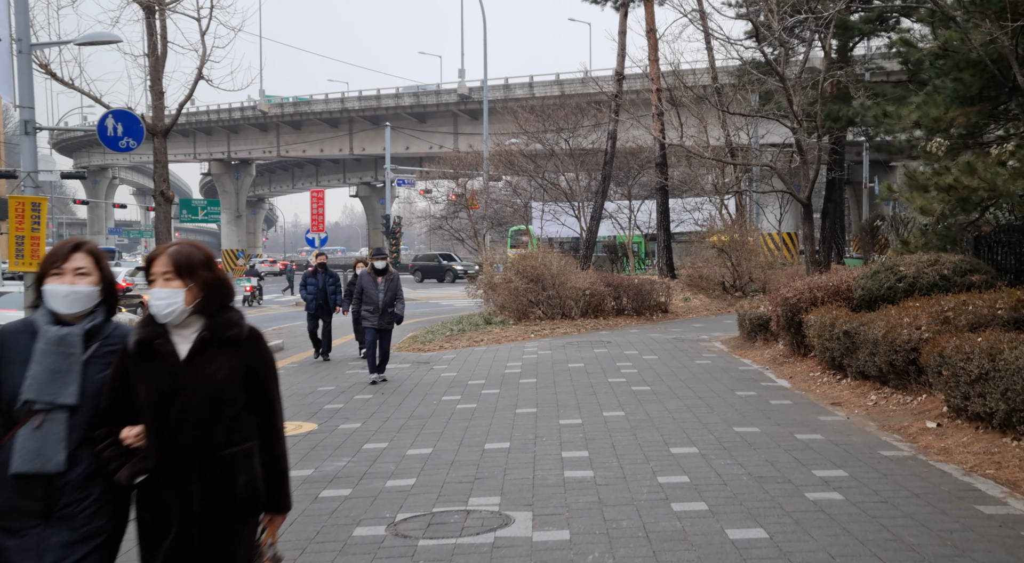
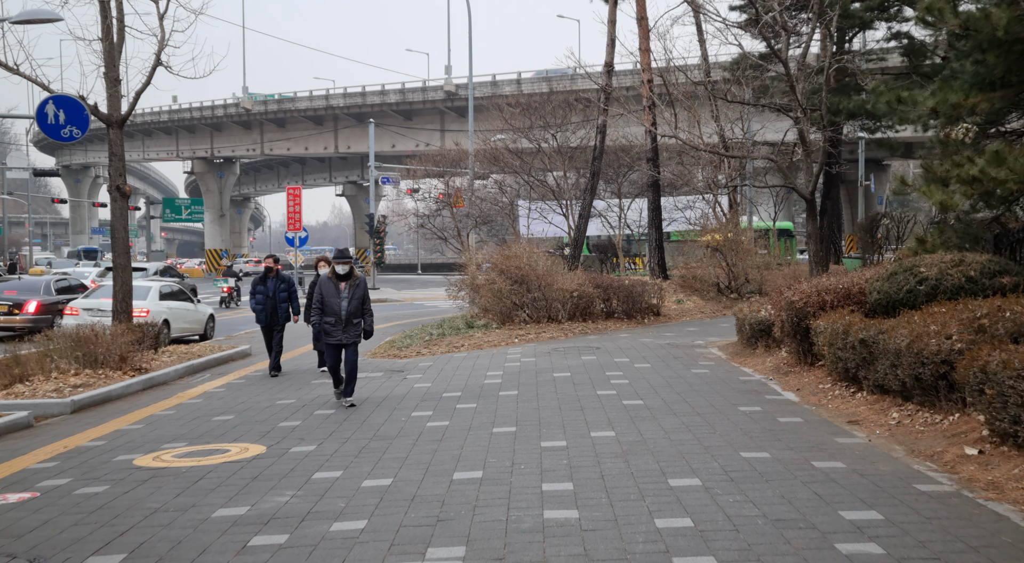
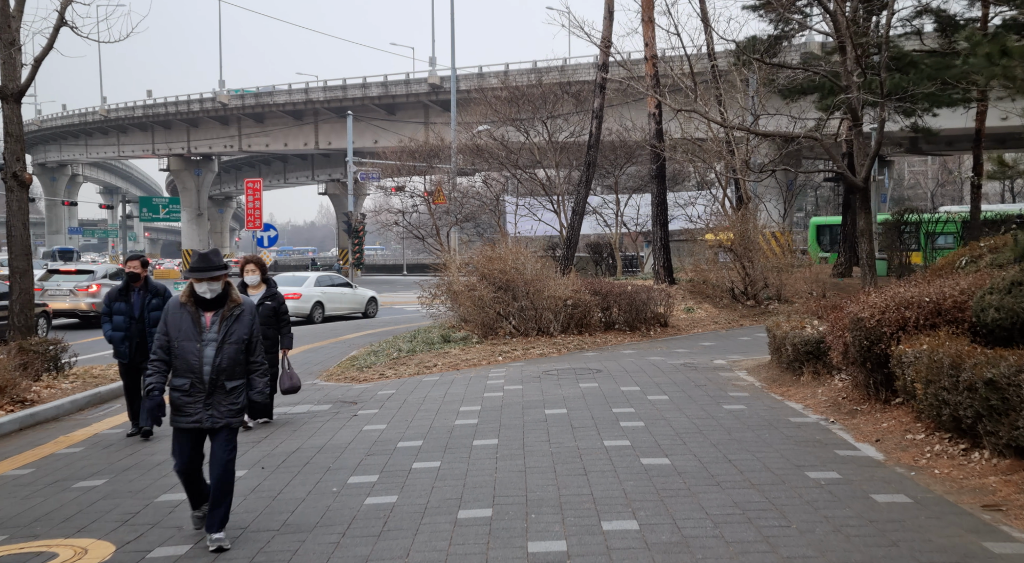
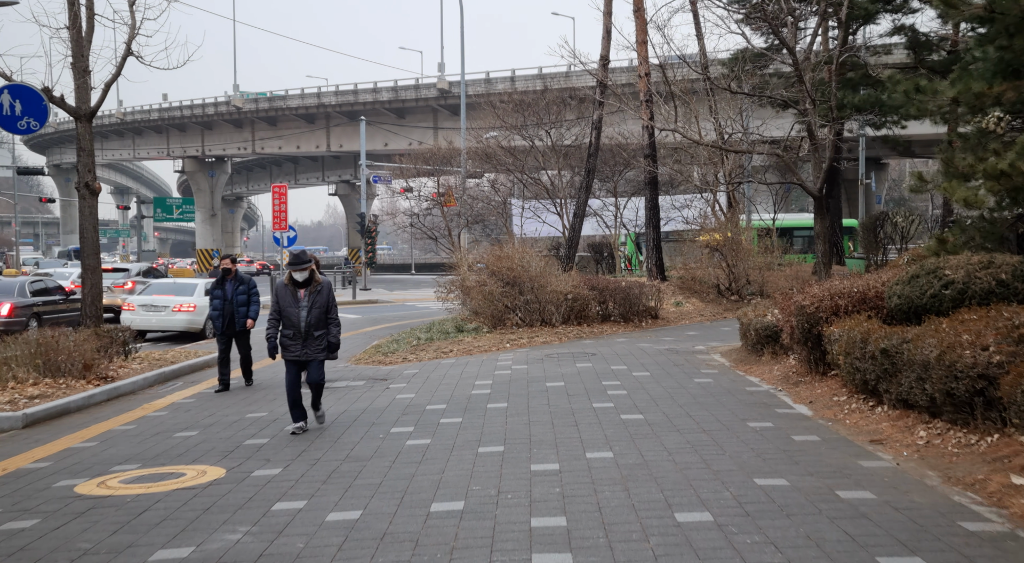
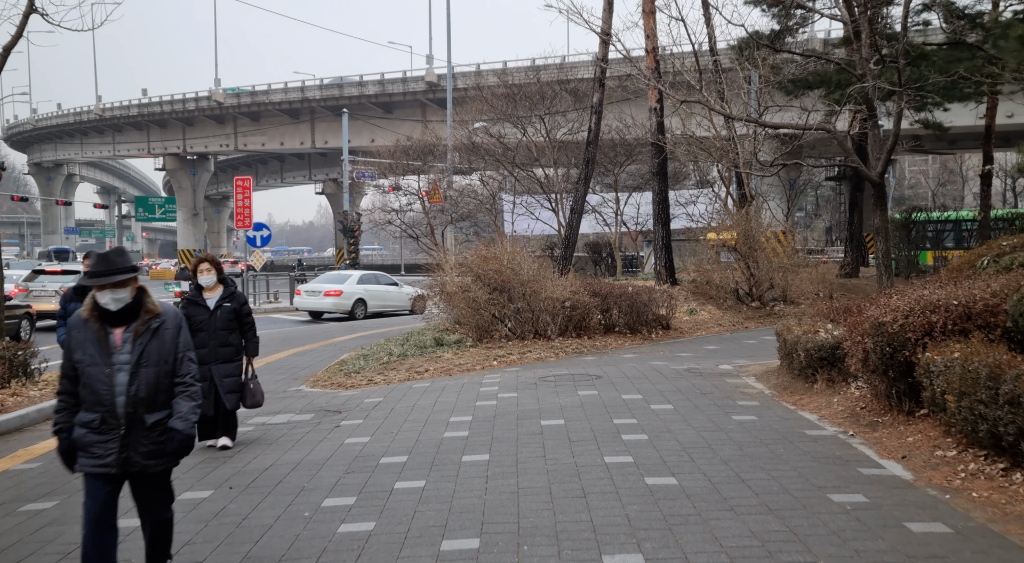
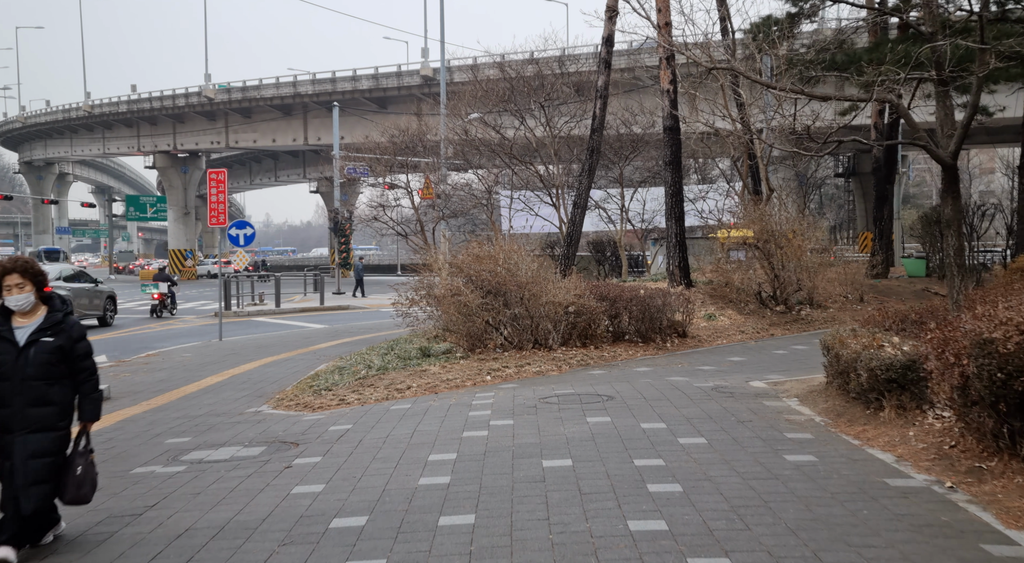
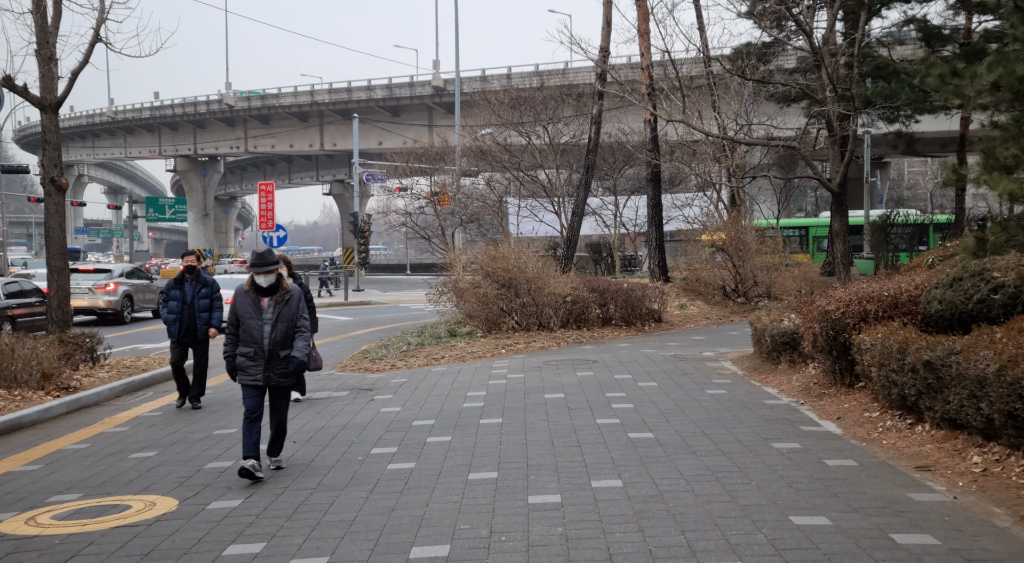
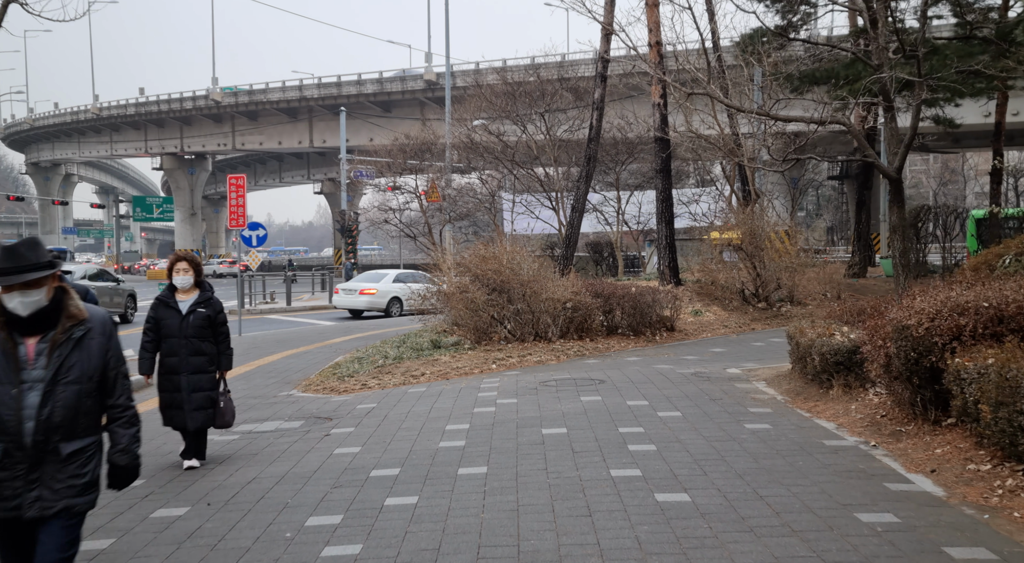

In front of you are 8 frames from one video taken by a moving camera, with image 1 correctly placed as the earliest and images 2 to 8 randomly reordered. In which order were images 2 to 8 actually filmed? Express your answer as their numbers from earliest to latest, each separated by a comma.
2, 4, 7, 3, 5, 8, 6
